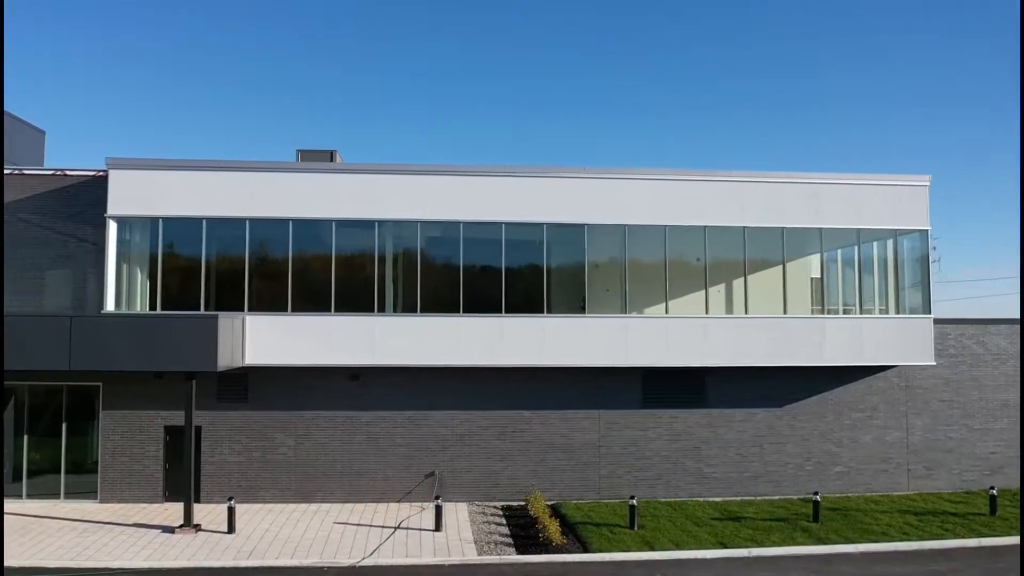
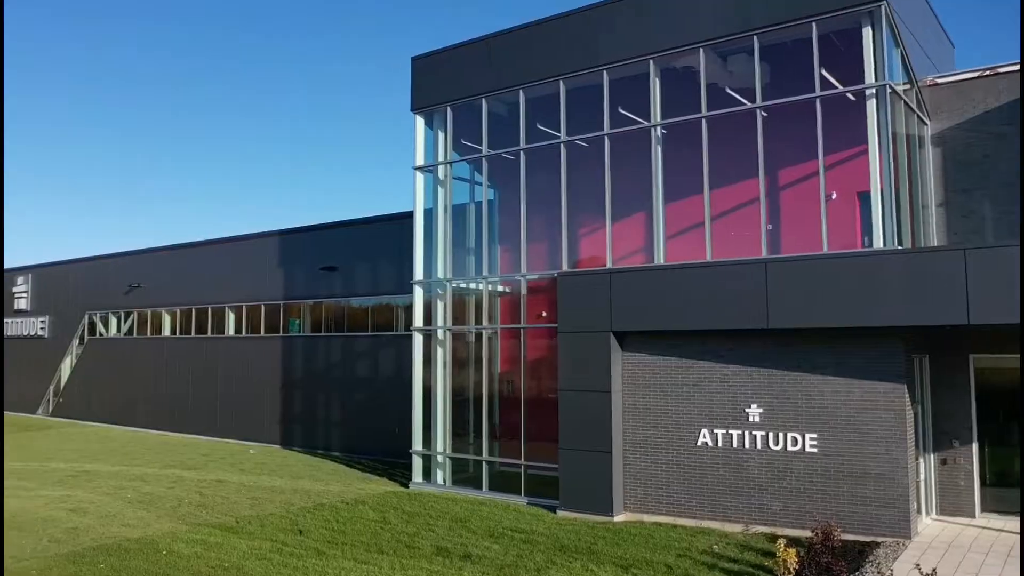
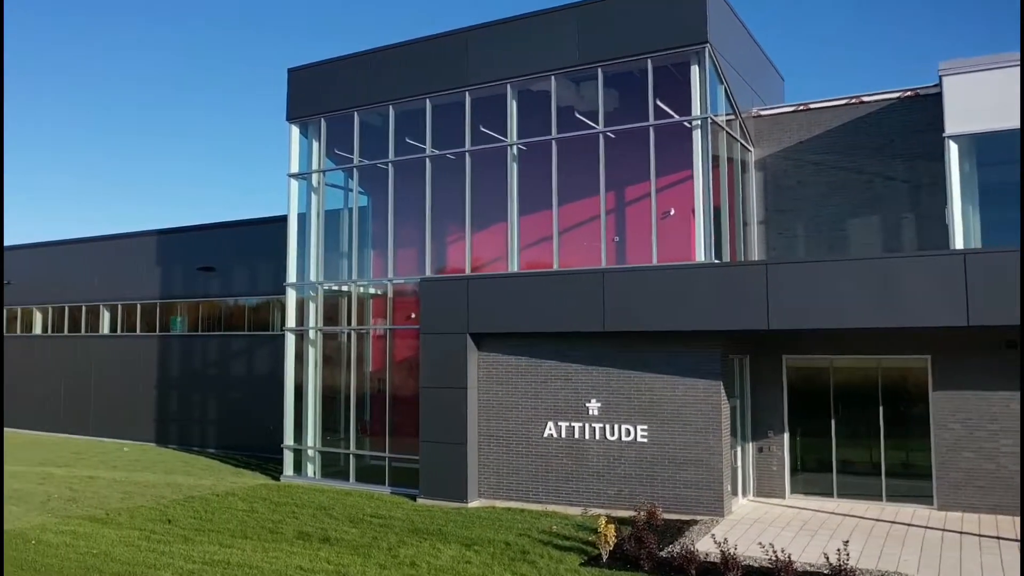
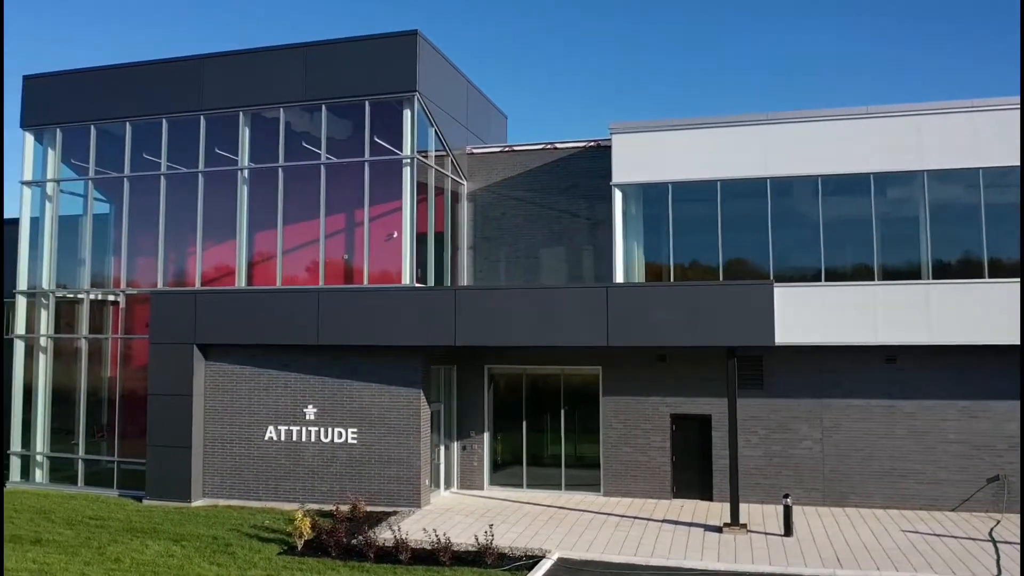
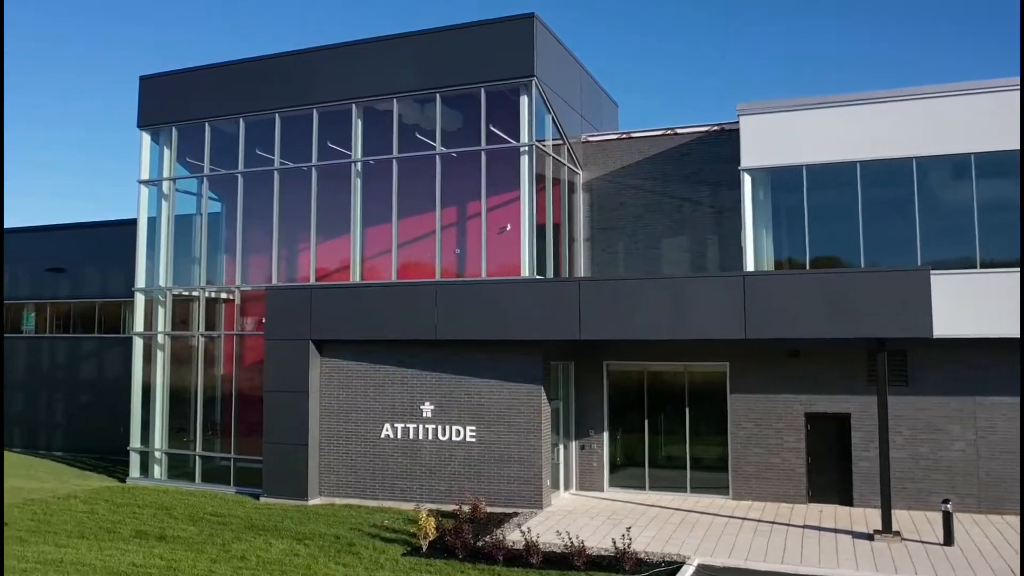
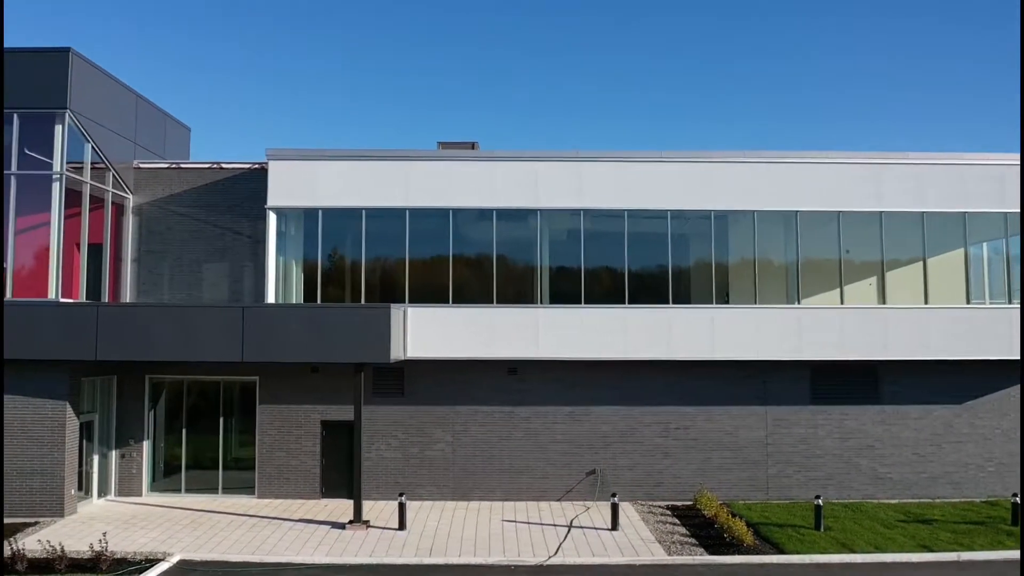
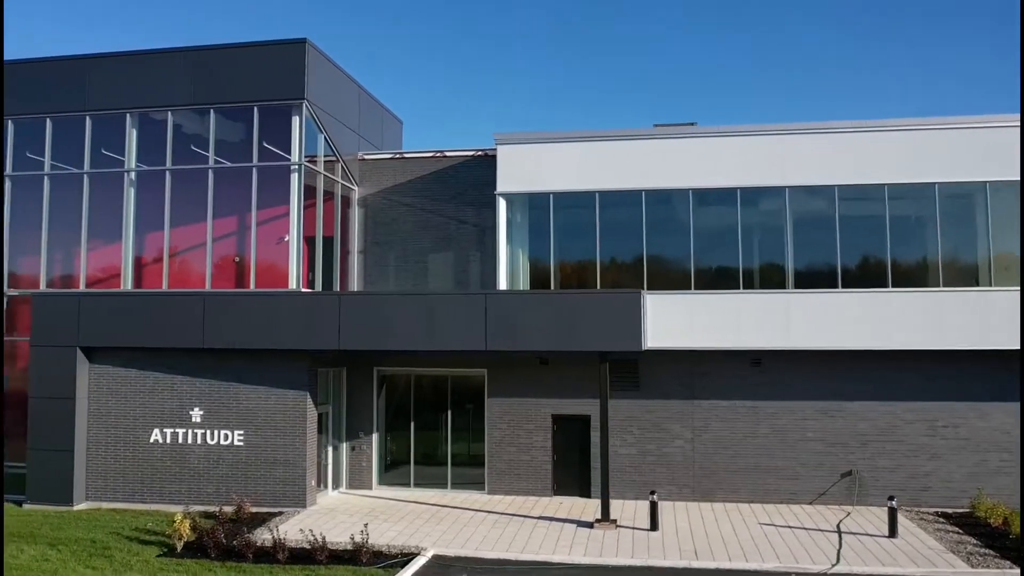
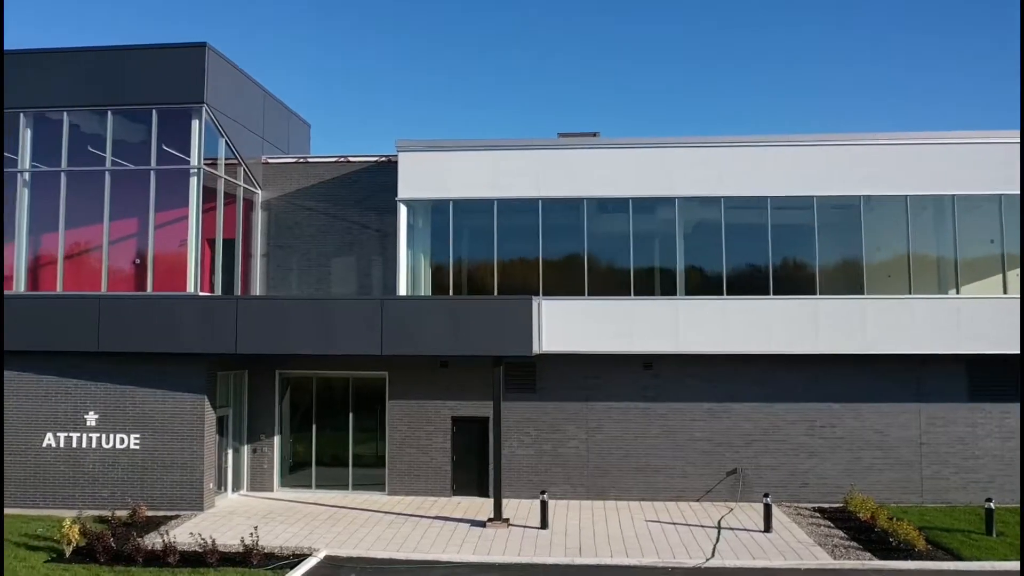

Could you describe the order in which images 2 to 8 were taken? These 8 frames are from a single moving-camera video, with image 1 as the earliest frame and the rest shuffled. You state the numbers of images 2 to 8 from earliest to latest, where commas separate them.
6, 8, 7, 4, 5, 3, 2
